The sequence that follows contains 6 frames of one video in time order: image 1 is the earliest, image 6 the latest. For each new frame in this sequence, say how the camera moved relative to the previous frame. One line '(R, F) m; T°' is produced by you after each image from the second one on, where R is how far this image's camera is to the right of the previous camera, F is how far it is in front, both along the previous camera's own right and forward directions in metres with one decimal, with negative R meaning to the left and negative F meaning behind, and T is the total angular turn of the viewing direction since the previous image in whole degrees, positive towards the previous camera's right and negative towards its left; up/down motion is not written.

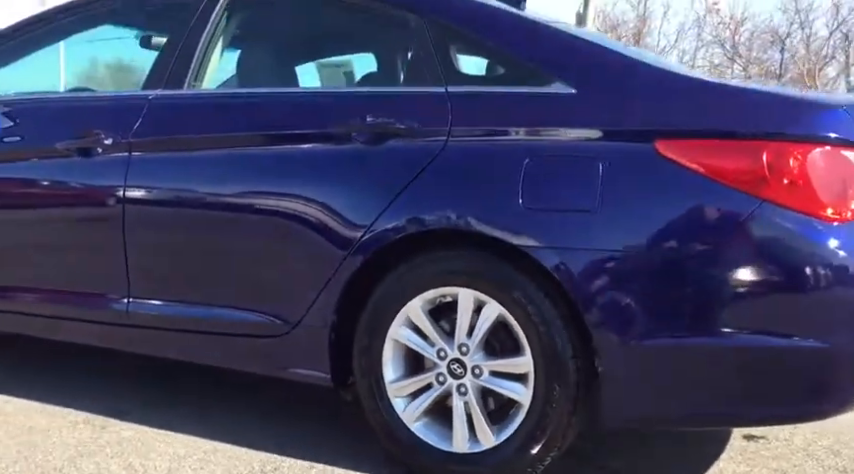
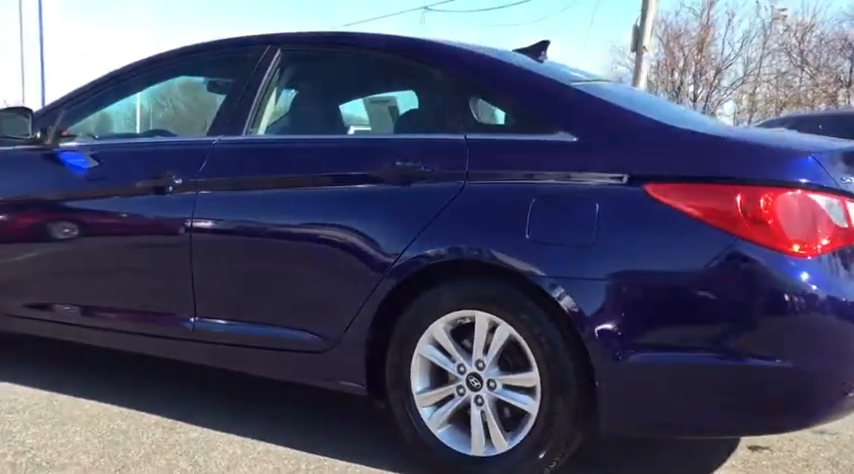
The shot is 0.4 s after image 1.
(+0.1, -0.4) m; -5°
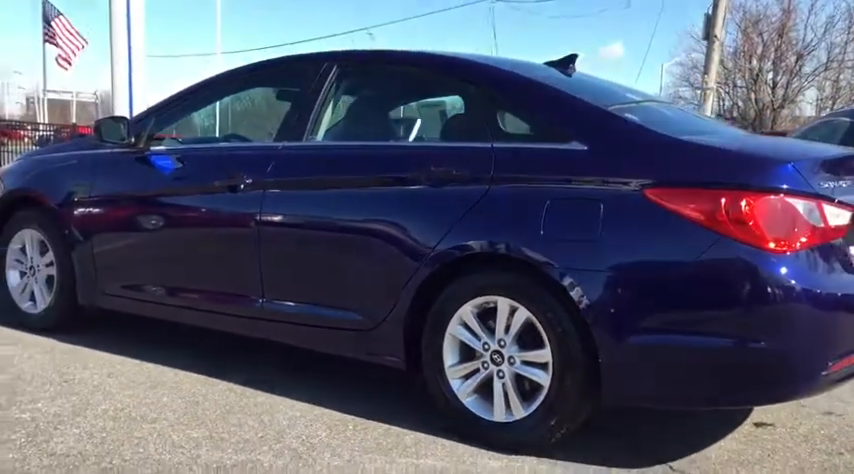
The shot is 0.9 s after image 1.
(+0.2, -0.4) m; -5°
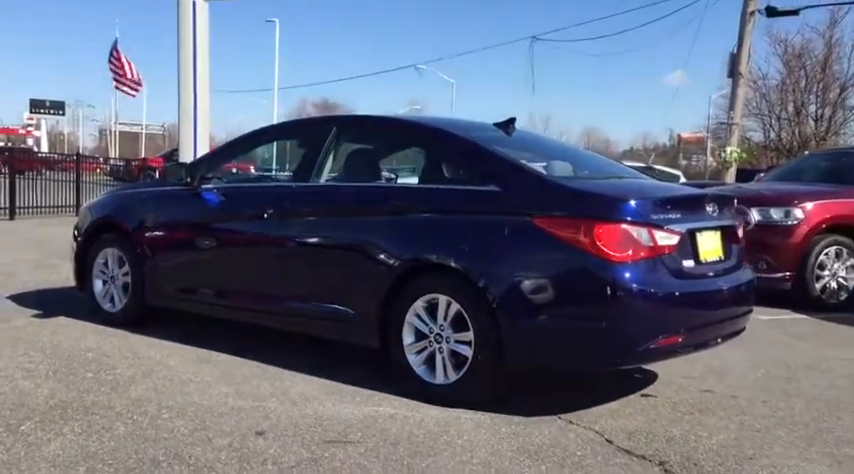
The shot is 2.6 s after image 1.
(+0.5, -1.3) m; -4°
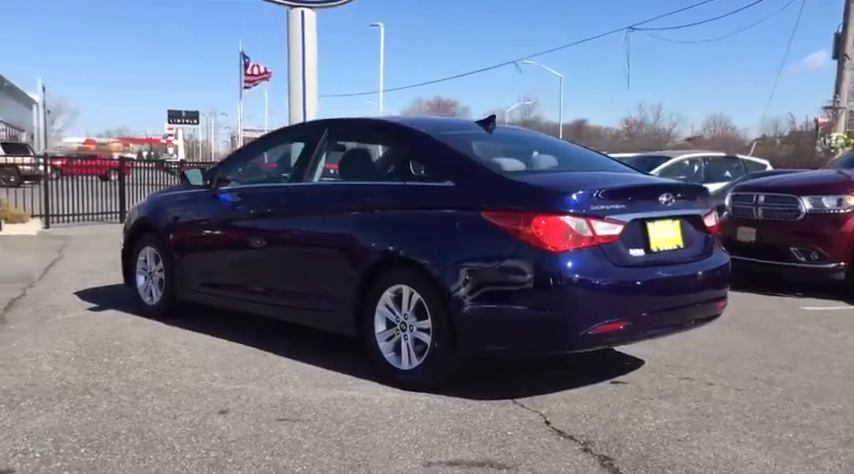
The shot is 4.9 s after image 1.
(+0.9, -0.2) m; -9°
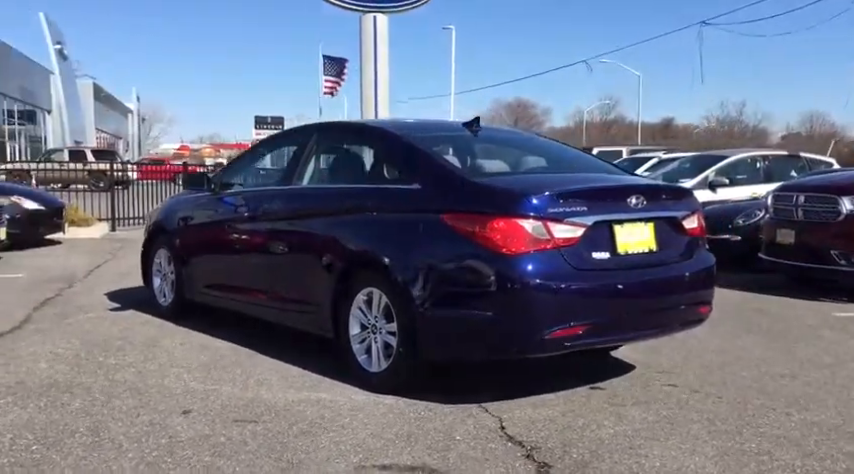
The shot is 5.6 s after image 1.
(+0.7, +0.1) m; -6°
